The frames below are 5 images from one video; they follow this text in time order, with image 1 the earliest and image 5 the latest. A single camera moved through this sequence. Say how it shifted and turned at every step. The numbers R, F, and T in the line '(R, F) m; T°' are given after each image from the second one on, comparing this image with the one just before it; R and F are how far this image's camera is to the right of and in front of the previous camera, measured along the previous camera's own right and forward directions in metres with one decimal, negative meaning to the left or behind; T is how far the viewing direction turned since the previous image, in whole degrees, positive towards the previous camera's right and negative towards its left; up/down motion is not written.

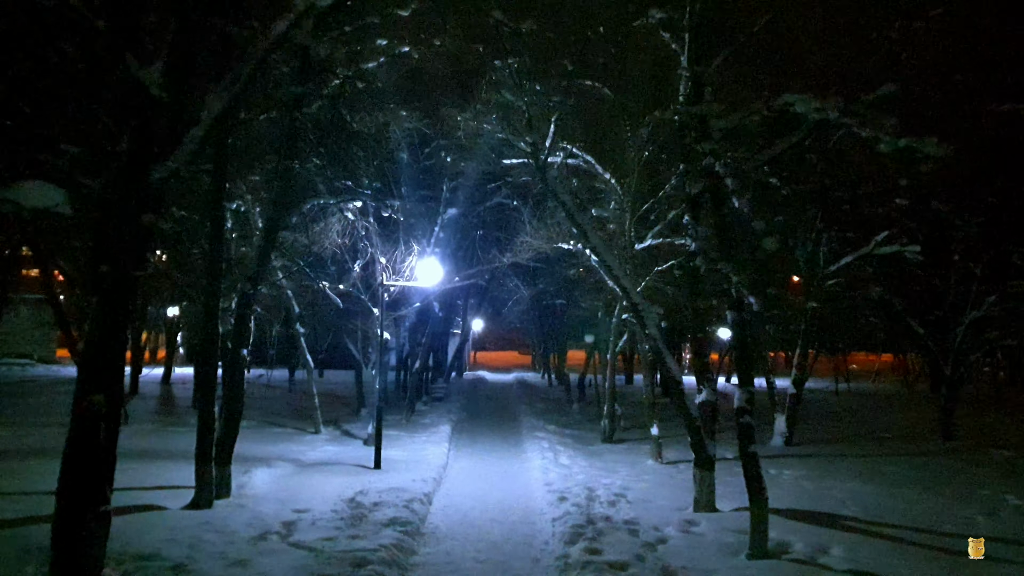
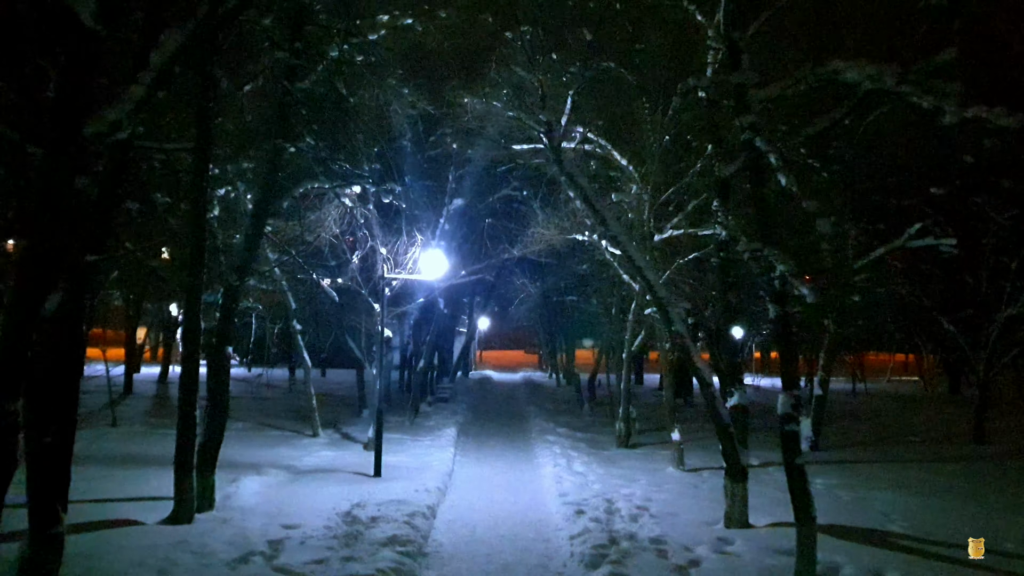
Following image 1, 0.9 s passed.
(-0.1, +1.3) m; 0°
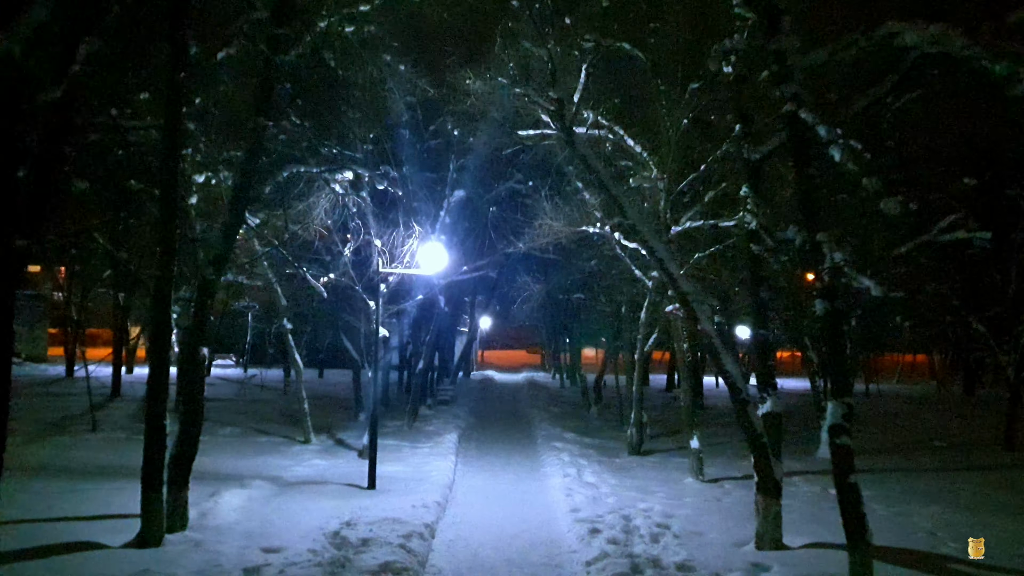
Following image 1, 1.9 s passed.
(-0.1, +1.3) m; 0°
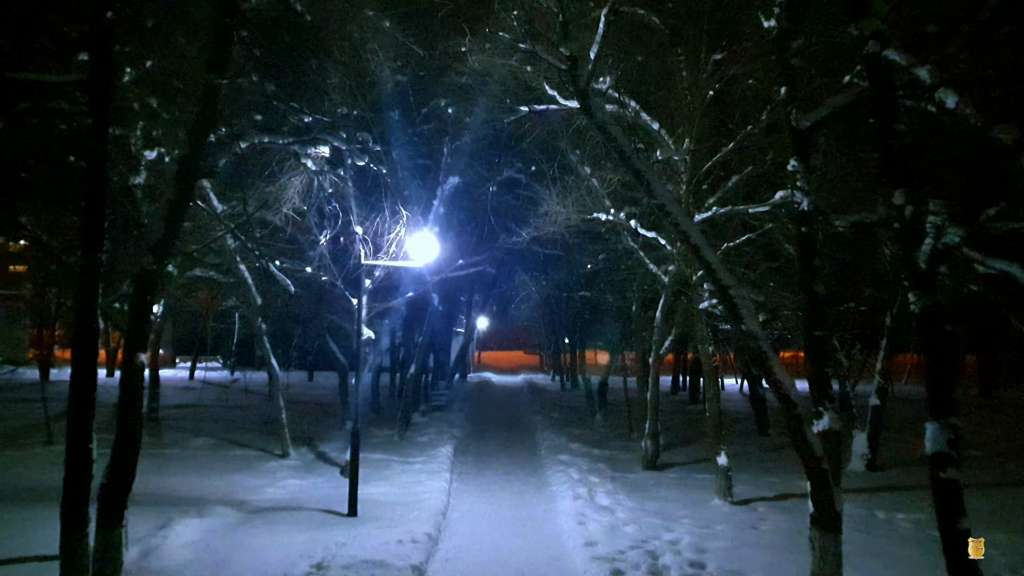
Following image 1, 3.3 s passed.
(-0.1, +2.0) m; 0°
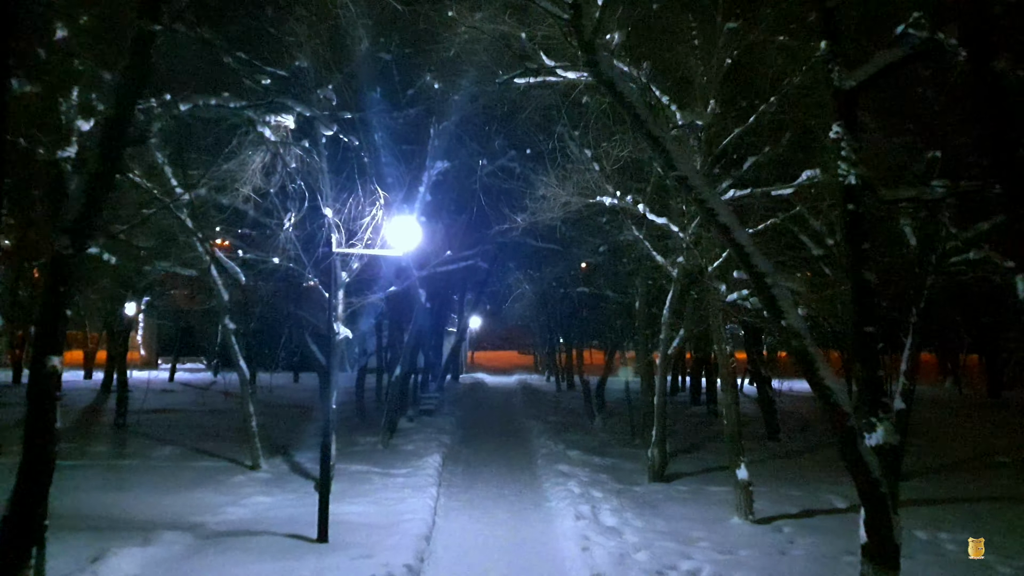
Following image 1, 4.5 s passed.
(0.0, +1.6) m; 0°
